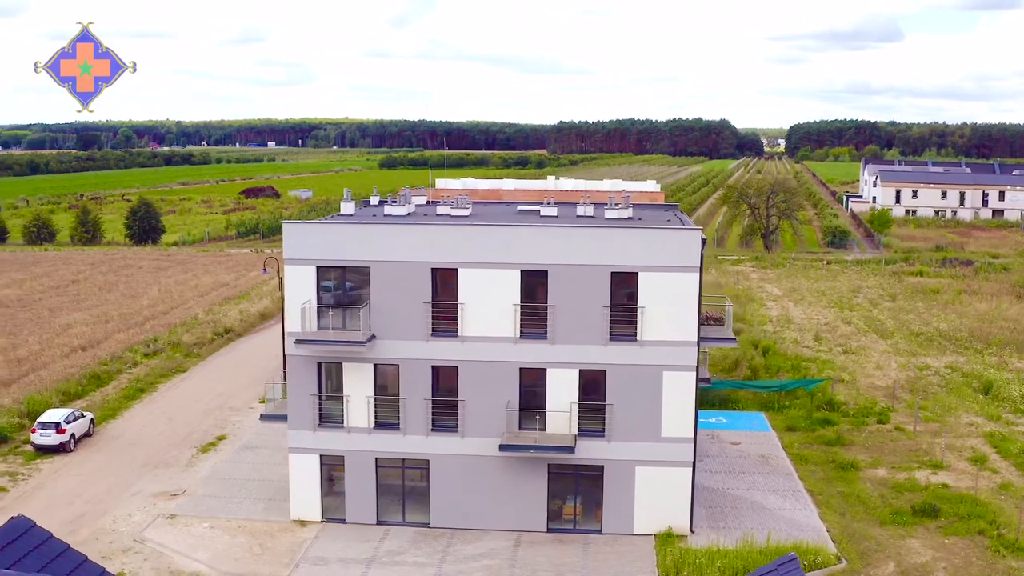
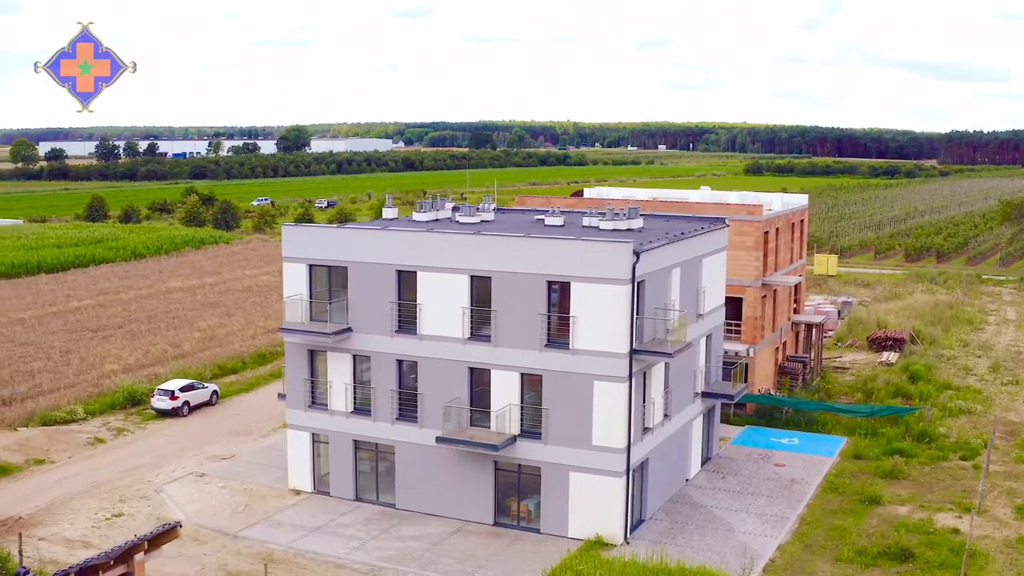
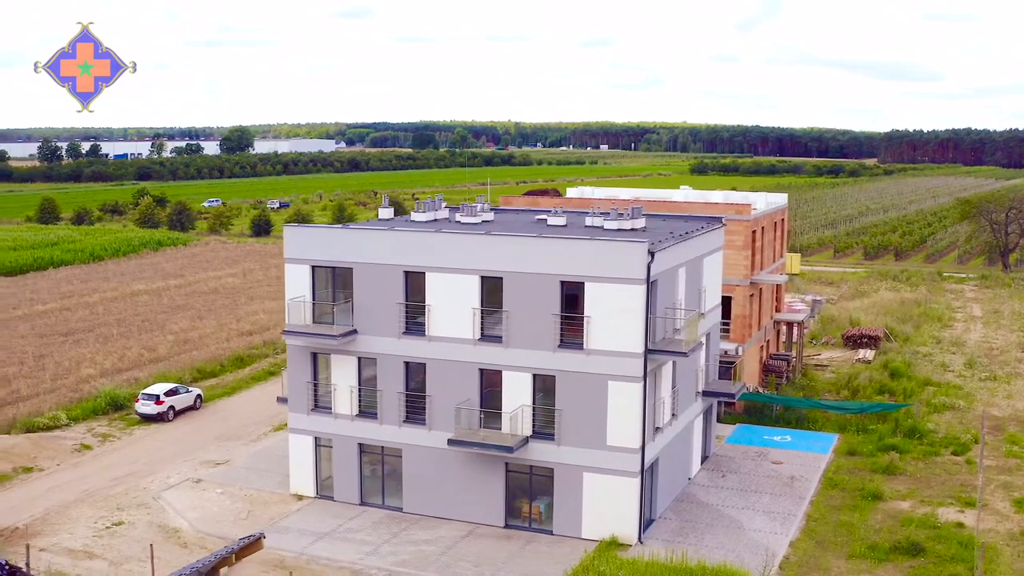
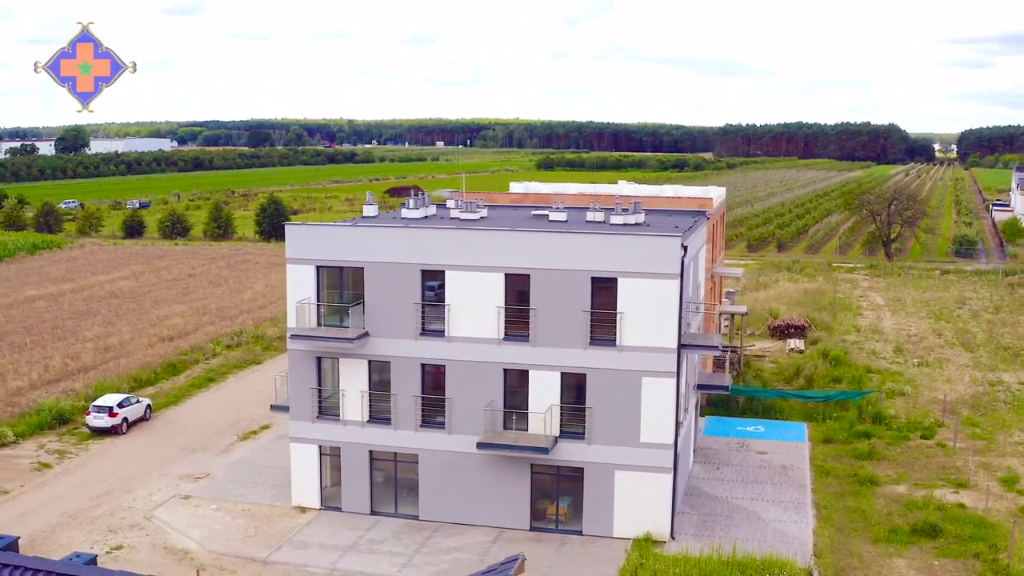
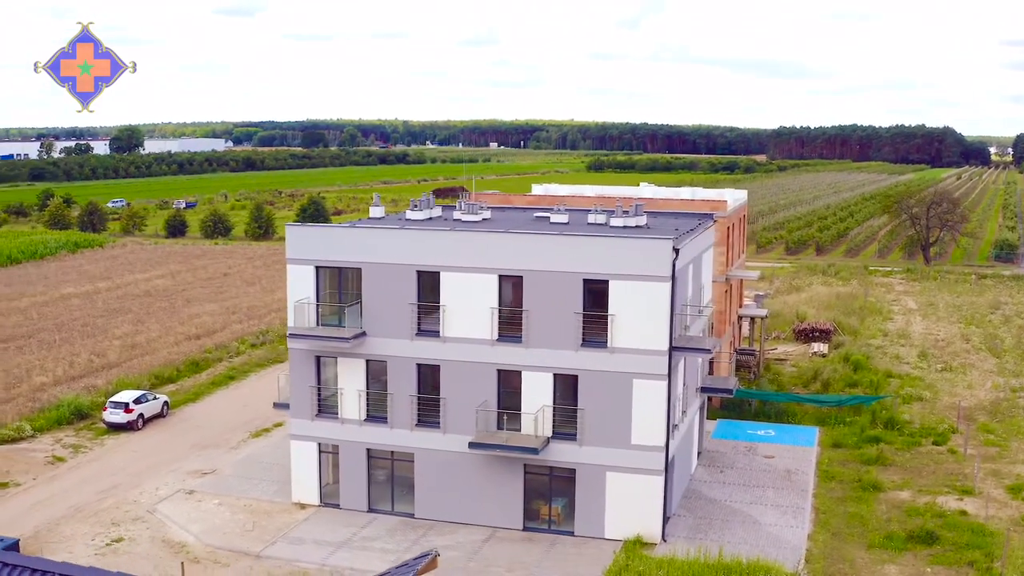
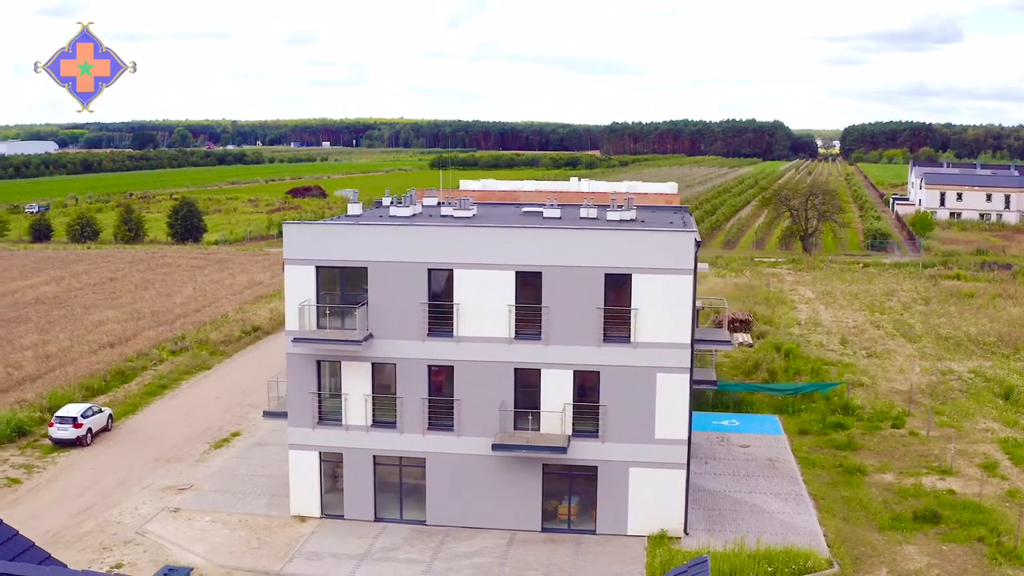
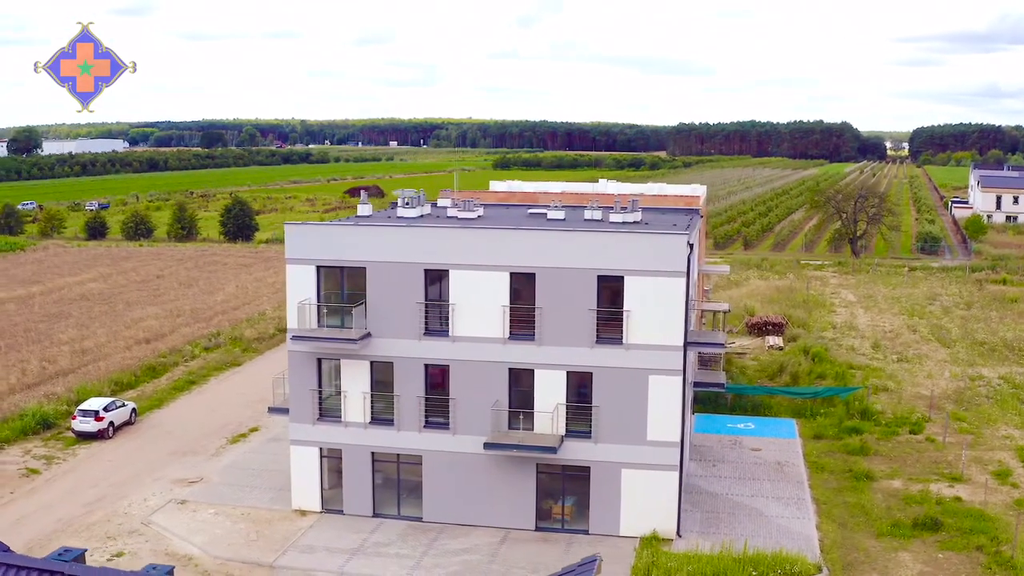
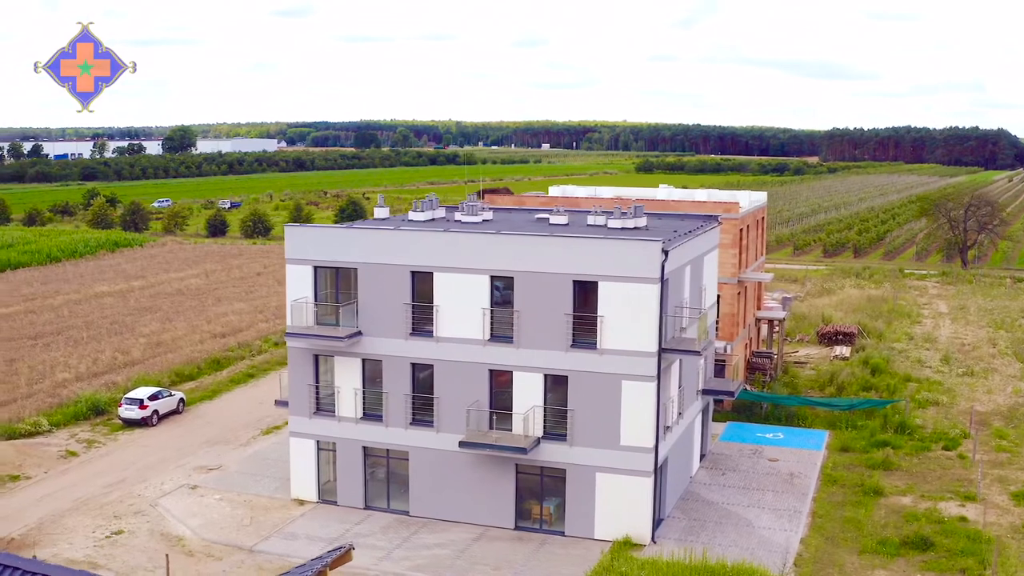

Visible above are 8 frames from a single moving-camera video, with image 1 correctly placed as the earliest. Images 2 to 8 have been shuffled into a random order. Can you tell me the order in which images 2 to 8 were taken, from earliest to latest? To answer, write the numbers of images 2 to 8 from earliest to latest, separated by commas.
6, 7, 4, 5, 8, 3, 2
